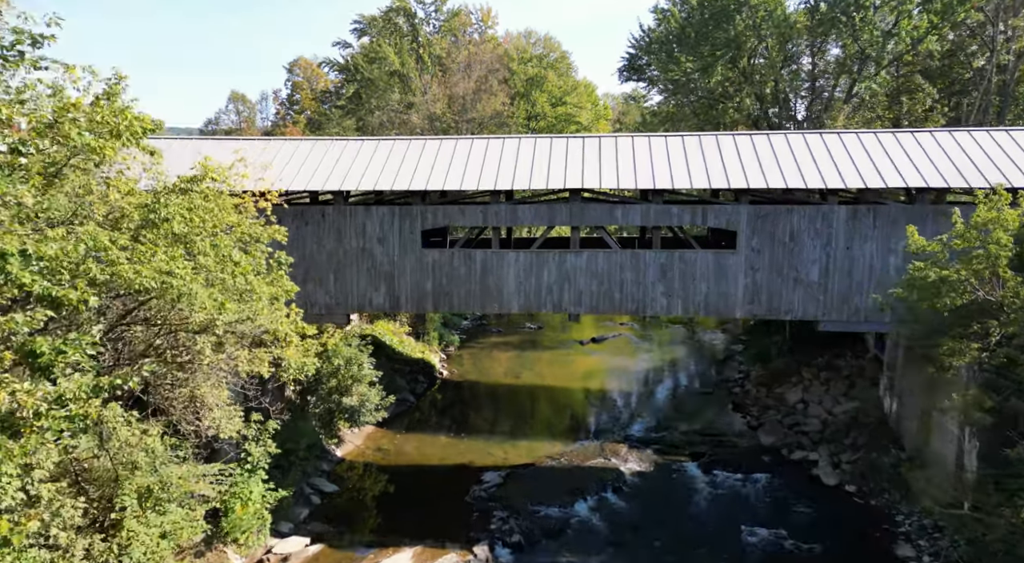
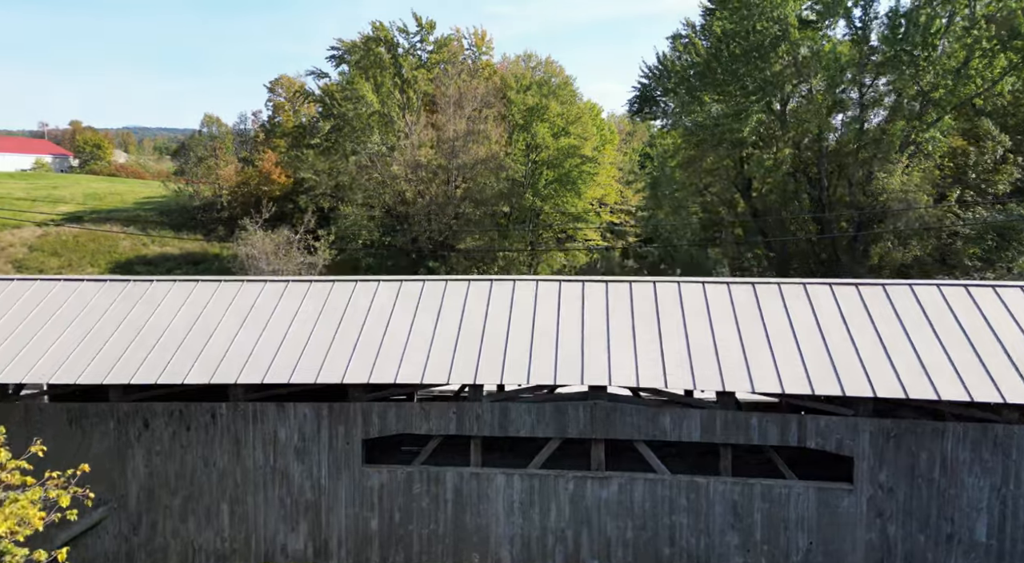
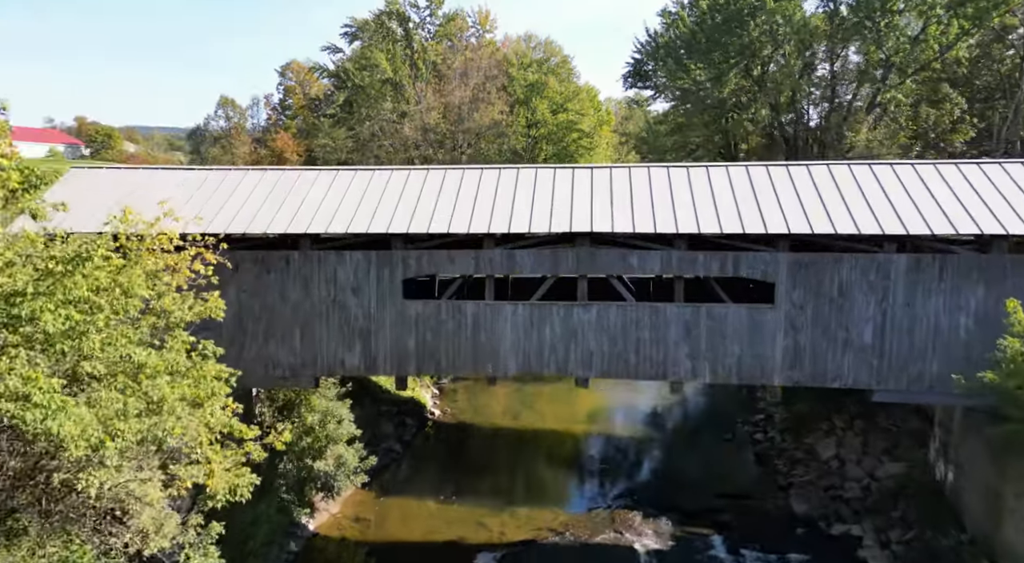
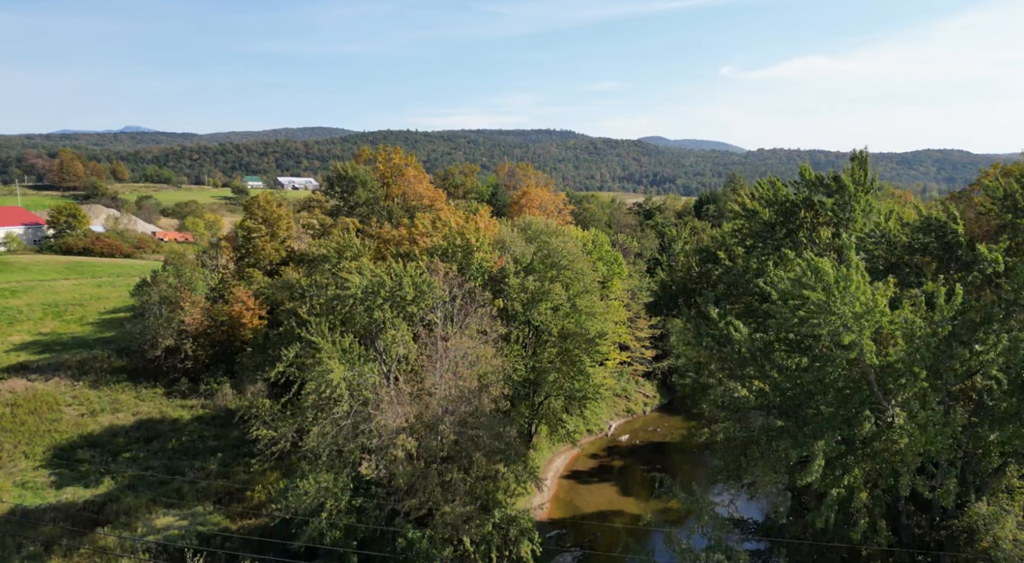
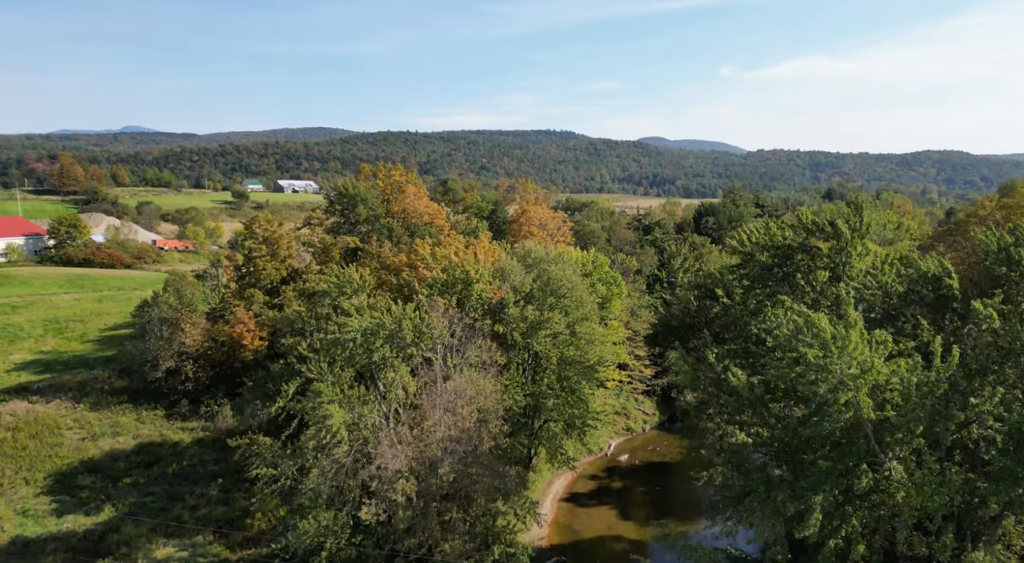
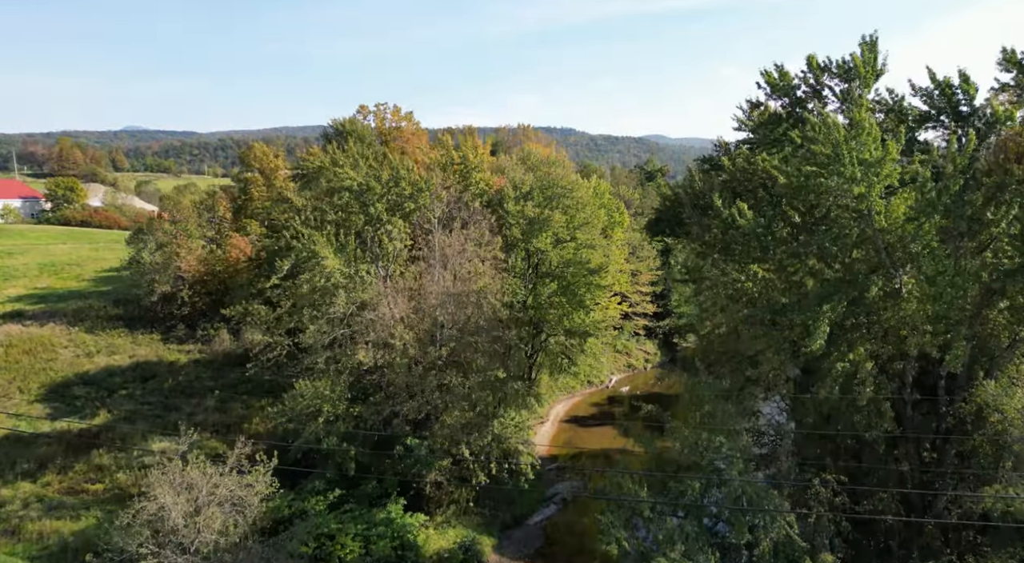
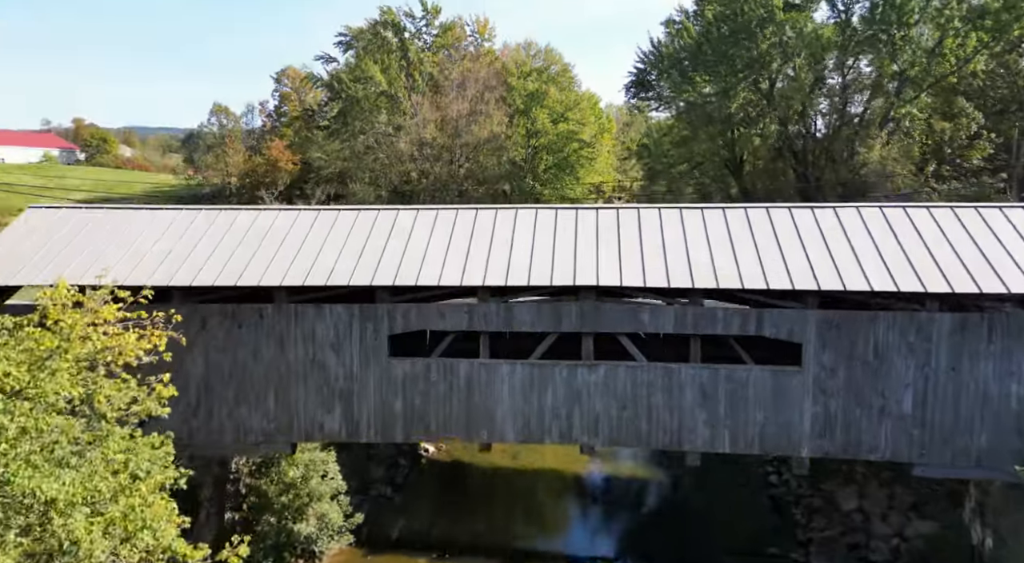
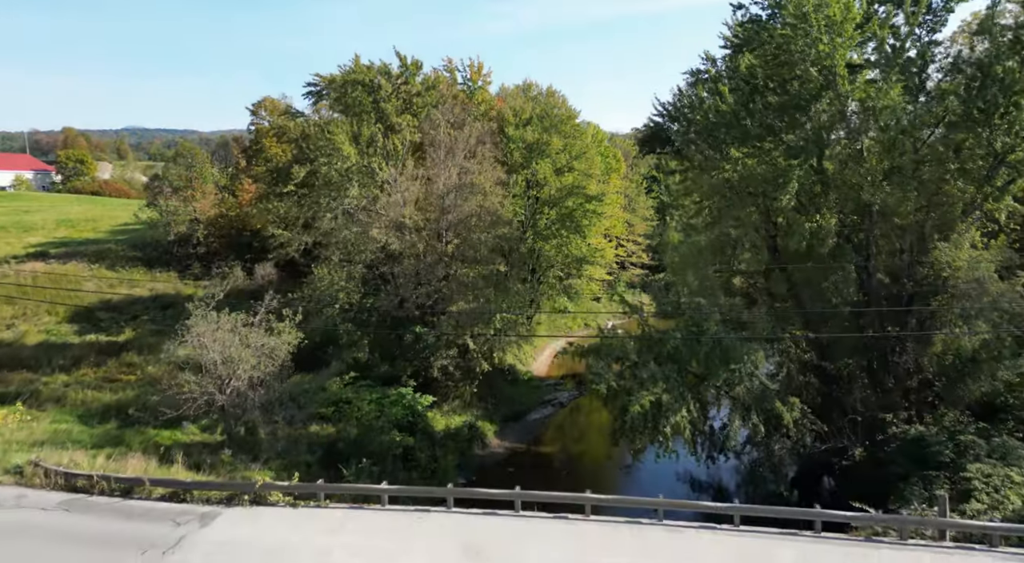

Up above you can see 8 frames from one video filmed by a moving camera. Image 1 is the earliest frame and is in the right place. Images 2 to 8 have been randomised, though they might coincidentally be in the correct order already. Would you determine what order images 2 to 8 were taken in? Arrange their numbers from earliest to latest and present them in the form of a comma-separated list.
3, 7, 2, 8, 6, 4, 5
